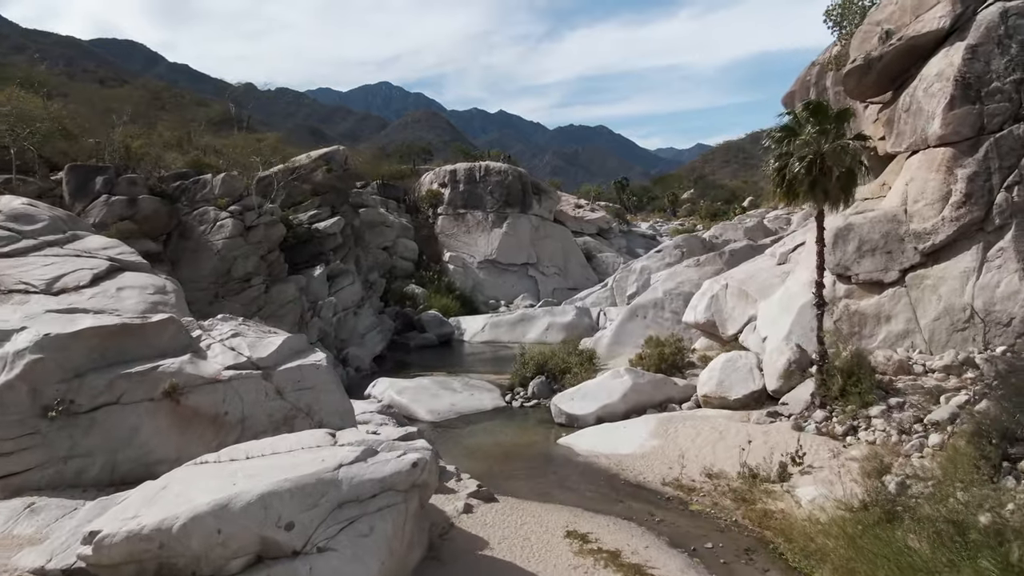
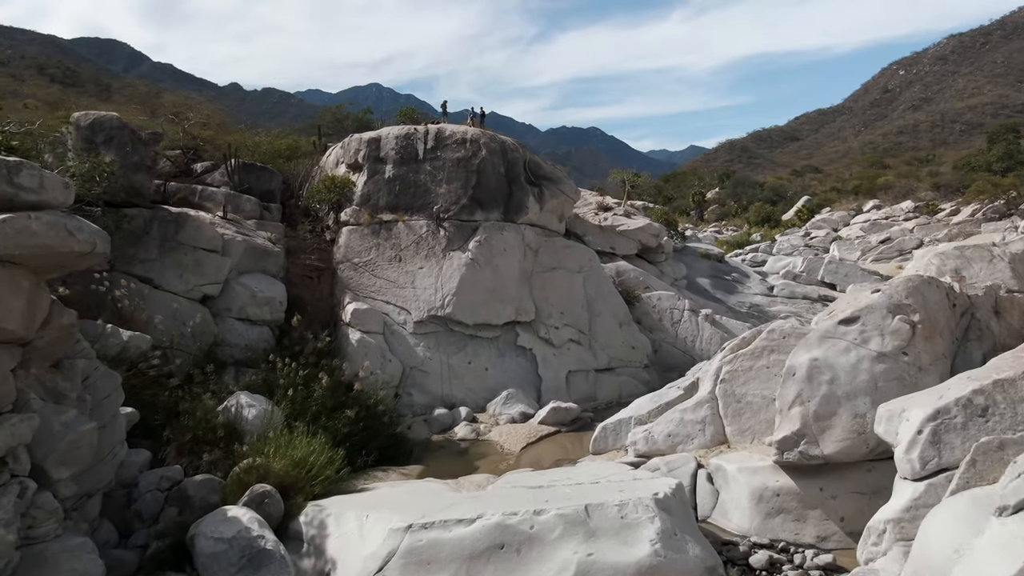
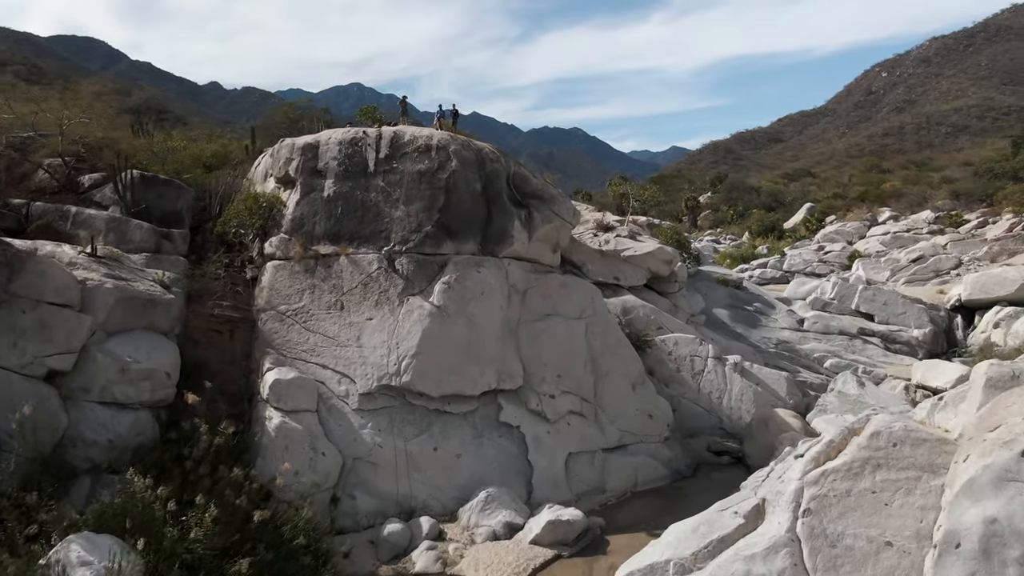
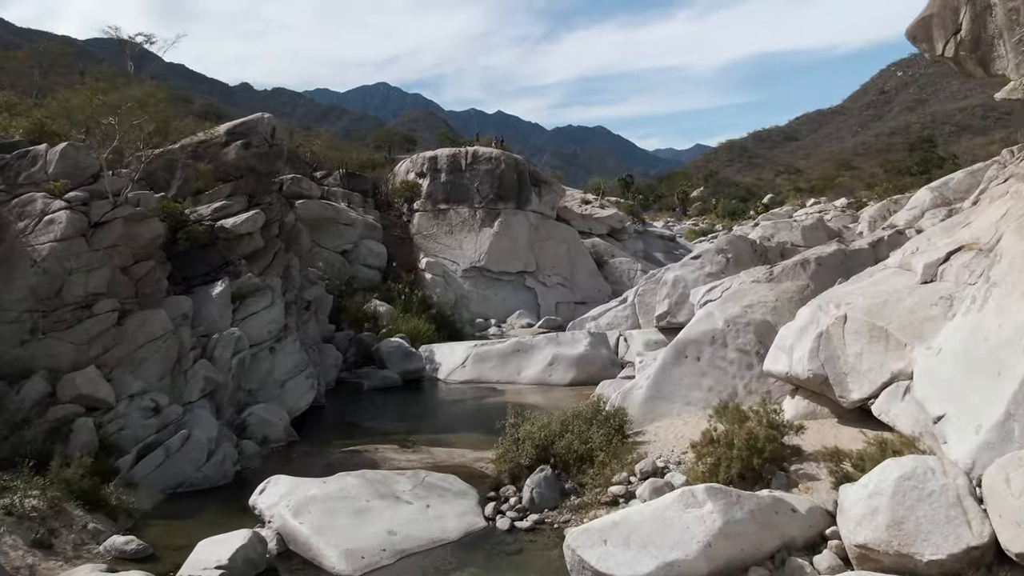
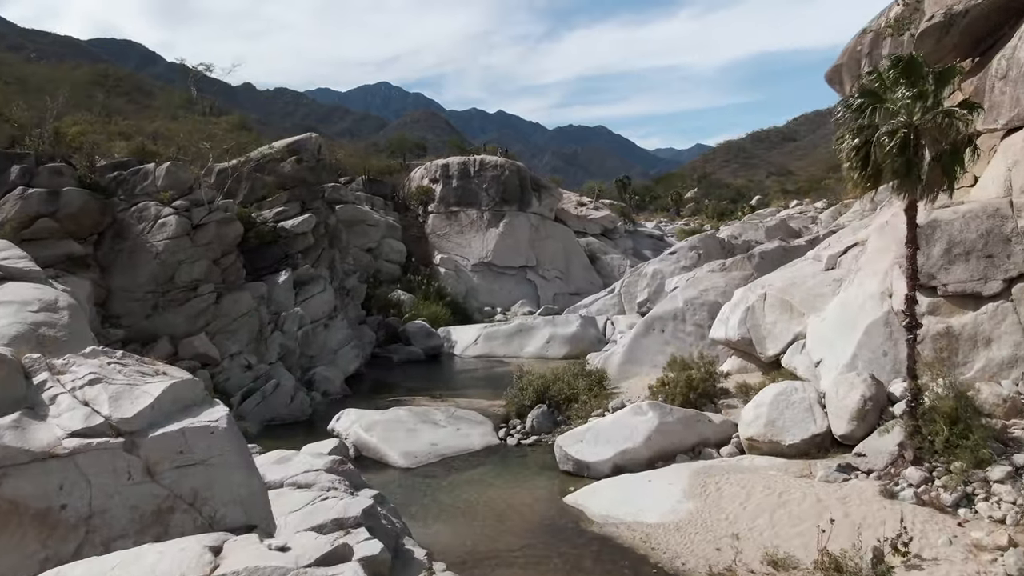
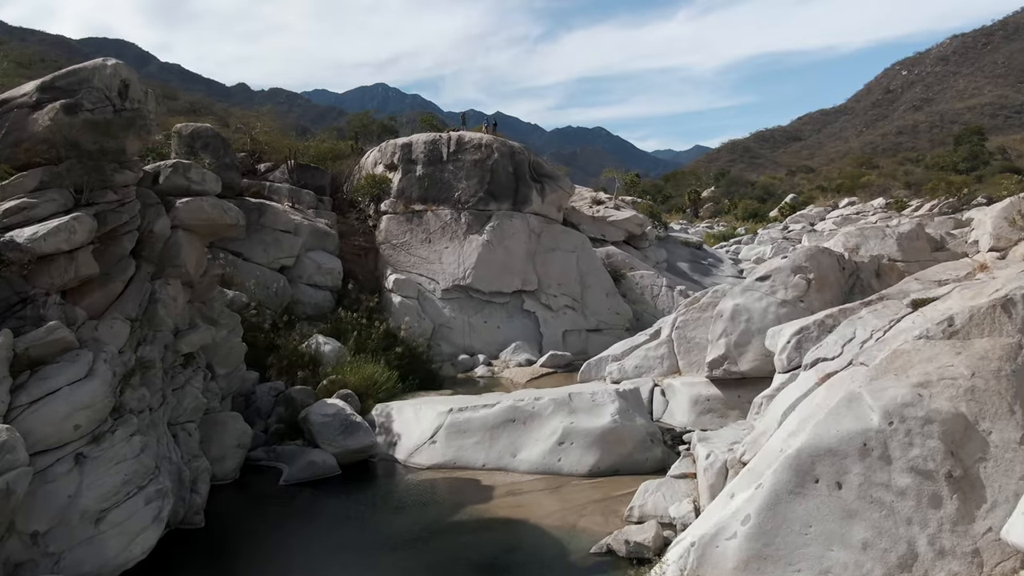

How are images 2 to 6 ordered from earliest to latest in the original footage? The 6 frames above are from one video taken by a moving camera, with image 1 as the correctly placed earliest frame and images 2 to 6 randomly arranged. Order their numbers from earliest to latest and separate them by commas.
5, 4, 6, 2, 3
